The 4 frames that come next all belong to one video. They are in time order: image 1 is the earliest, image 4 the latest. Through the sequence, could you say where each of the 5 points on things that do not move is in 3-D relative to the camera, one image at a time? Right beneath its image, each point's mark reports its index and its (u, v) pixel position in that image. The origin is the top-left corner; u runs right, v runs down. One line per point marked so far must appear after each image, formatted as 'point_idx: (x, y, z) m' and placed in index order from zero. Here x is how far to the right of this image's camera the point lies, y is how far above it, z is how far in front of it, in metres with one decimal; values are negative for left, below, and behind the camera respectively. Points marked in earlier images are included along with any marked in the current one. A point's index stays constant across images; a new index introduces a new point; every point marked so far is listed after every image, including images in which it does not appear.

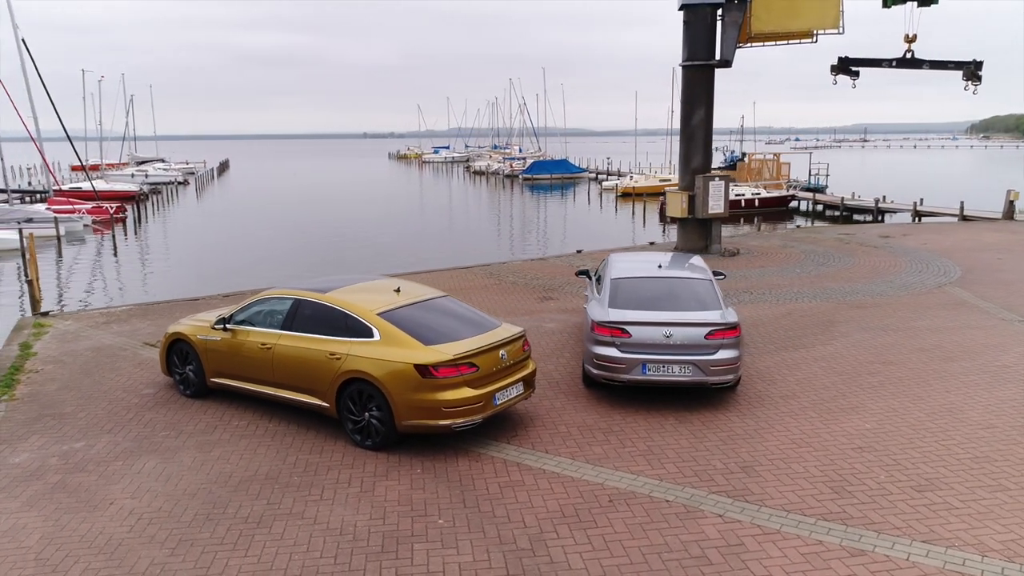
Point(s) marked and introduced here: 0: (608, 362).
0: (+0.9, -0.7, +7.6) m
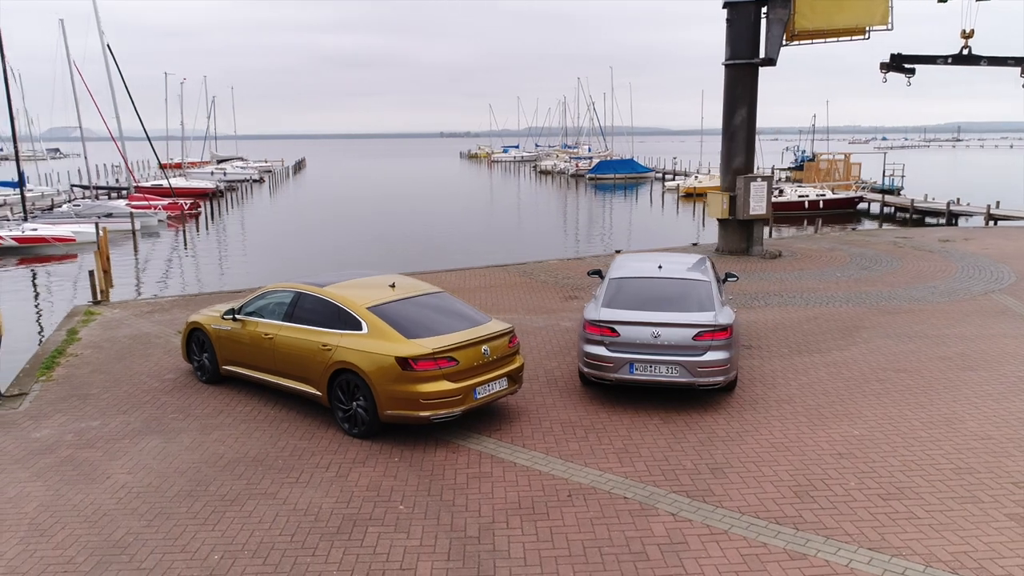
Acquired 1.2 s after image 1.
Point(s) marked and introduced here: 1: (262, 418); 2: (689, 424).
0: (+0.8, -0.7, +7.7) m
1: (-2.5, -1.3, +7.6) m
2: (+1.7, -1.3, +7.2) m
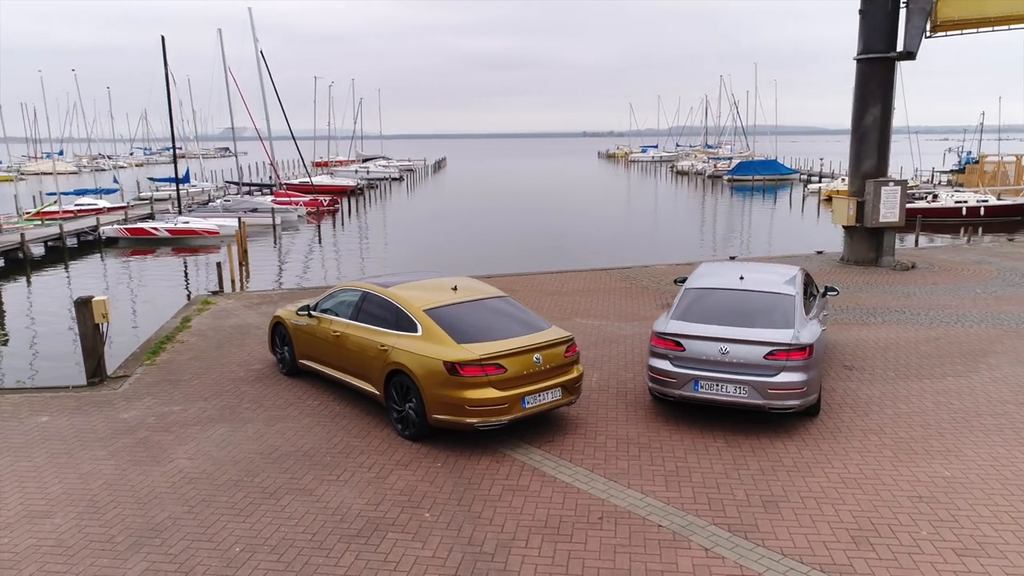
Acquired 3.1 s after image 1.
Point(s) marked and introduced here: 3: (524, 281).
0: (+1.4, -0.8, +7.3) m
1: (-1.9, -1.3, +7.8) m
2: (+2.1, -1.4, +6.7) m
3: (+0.2, +0.1, +14.9) m
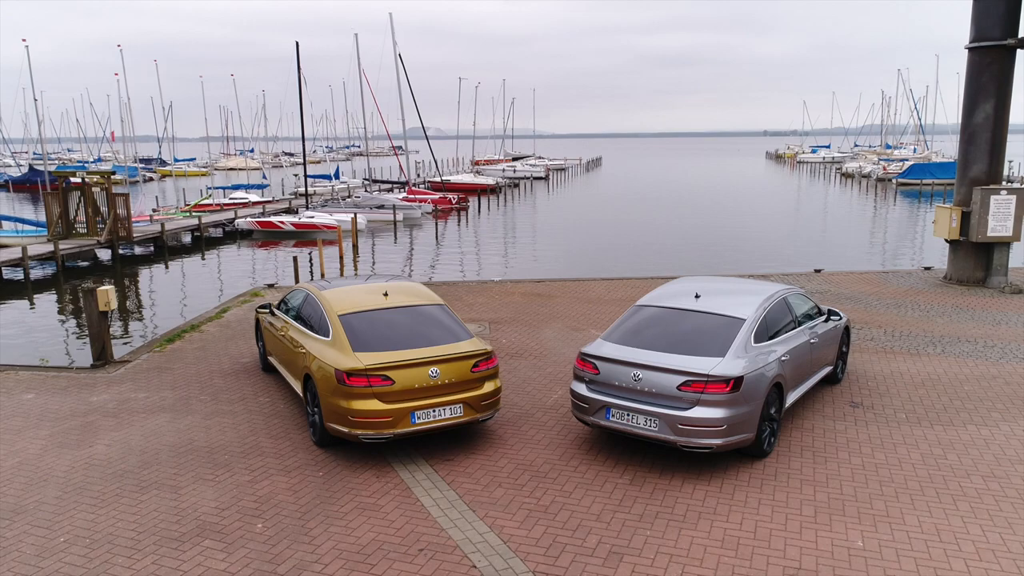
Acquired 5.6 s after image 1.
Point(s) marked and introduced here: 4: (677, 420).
0: (+0.6, -1.0, +6.7) m
1: (-2.6, -1.3, +7.9) m
2: (+1.1, -1.6, +5.9) m
3: (+1.1, 0.0, +14.4) m
4: (+1.3, -1.0, +6.1) m
